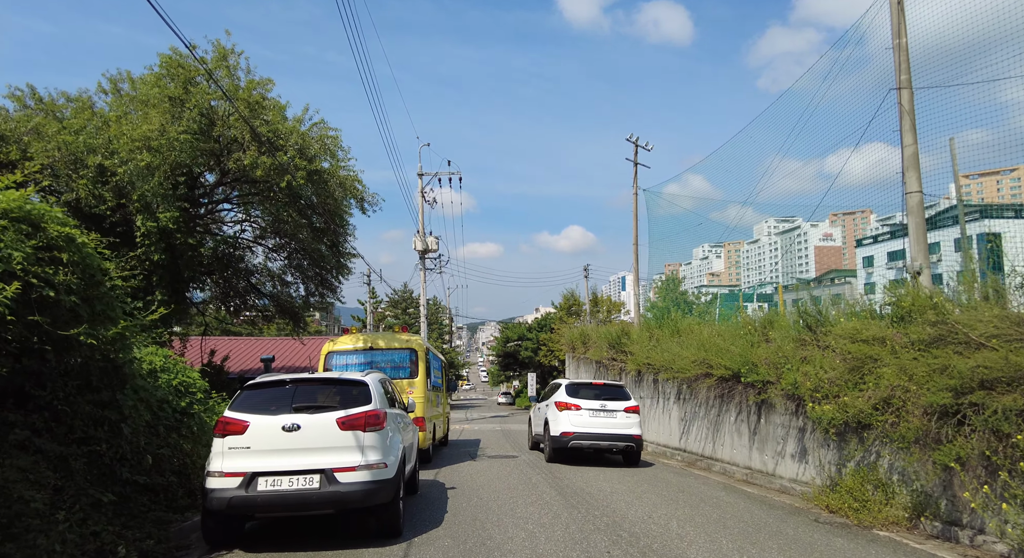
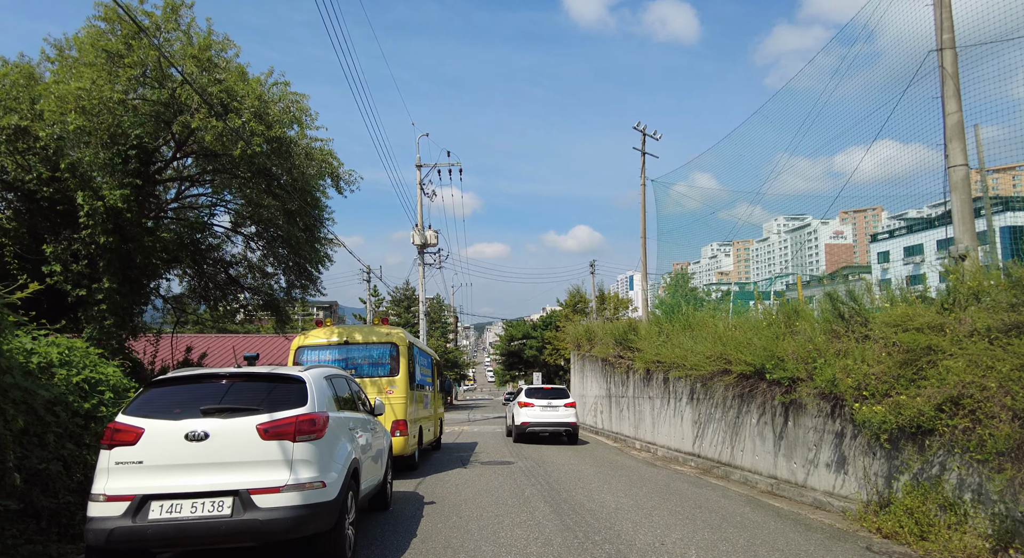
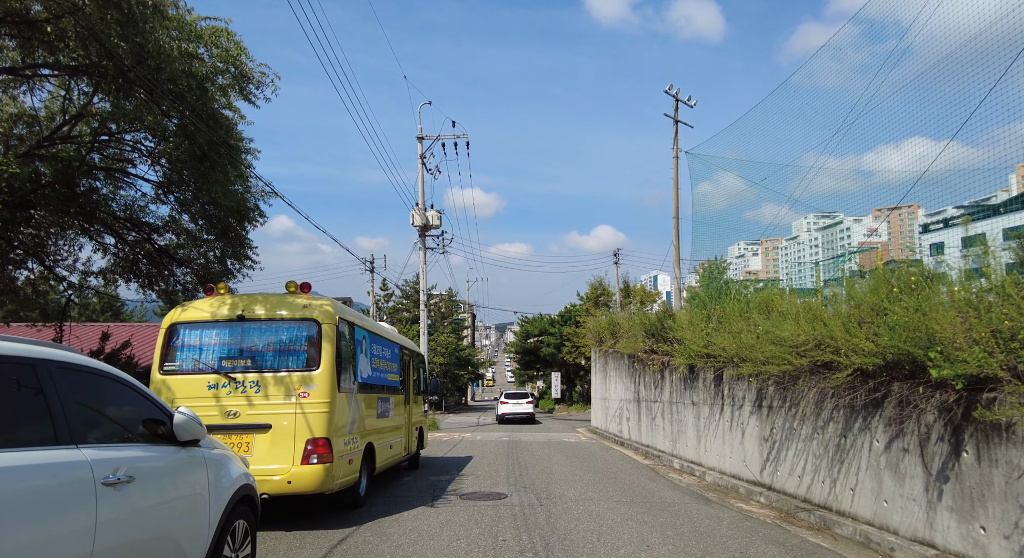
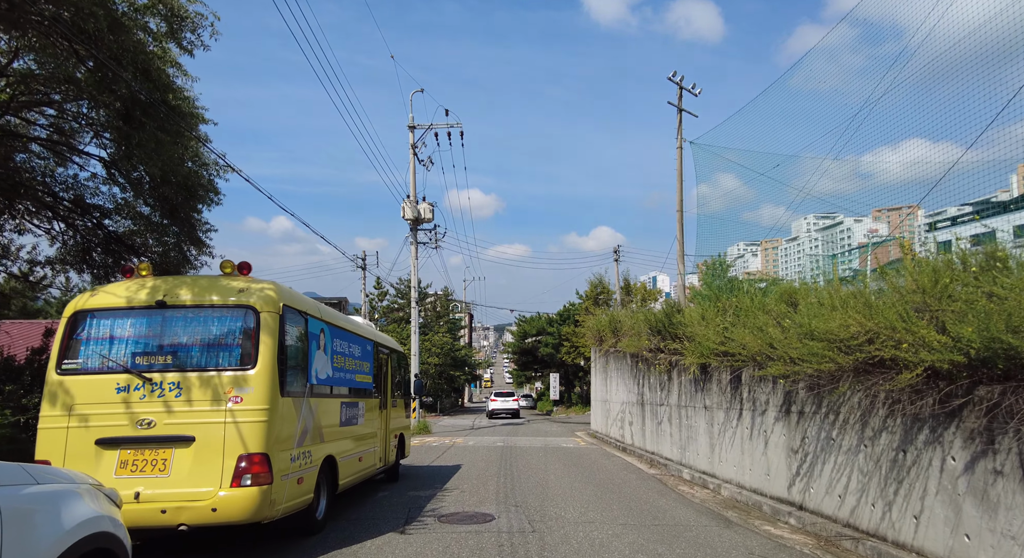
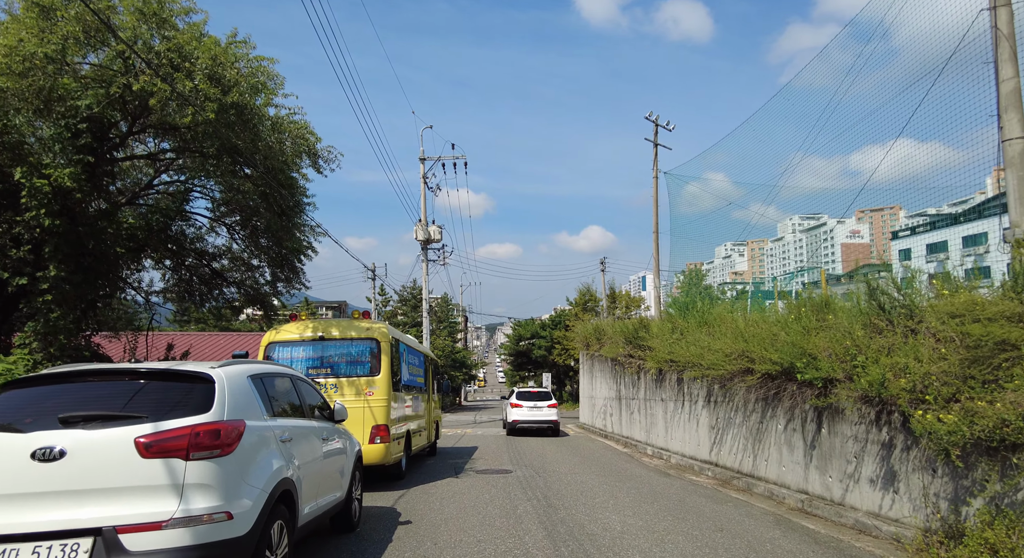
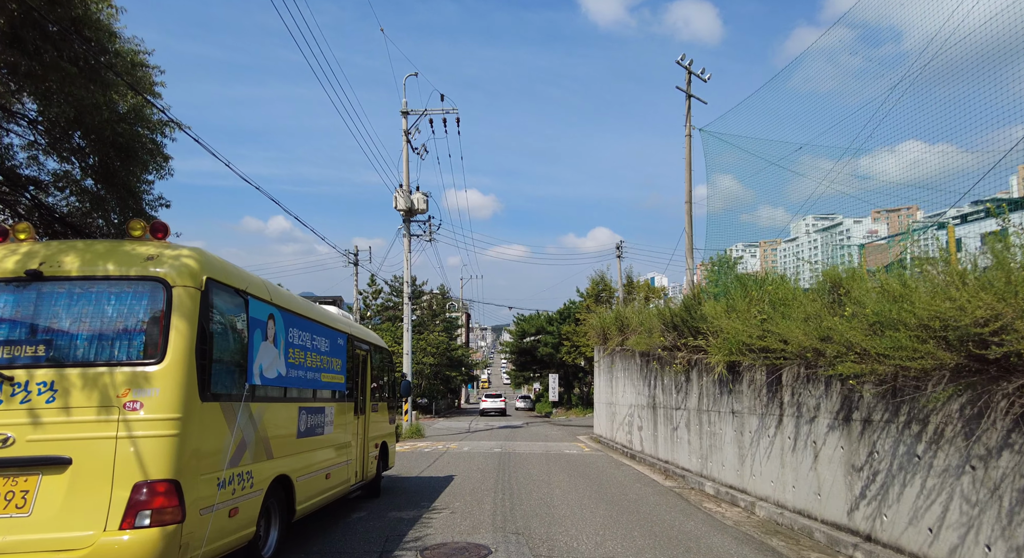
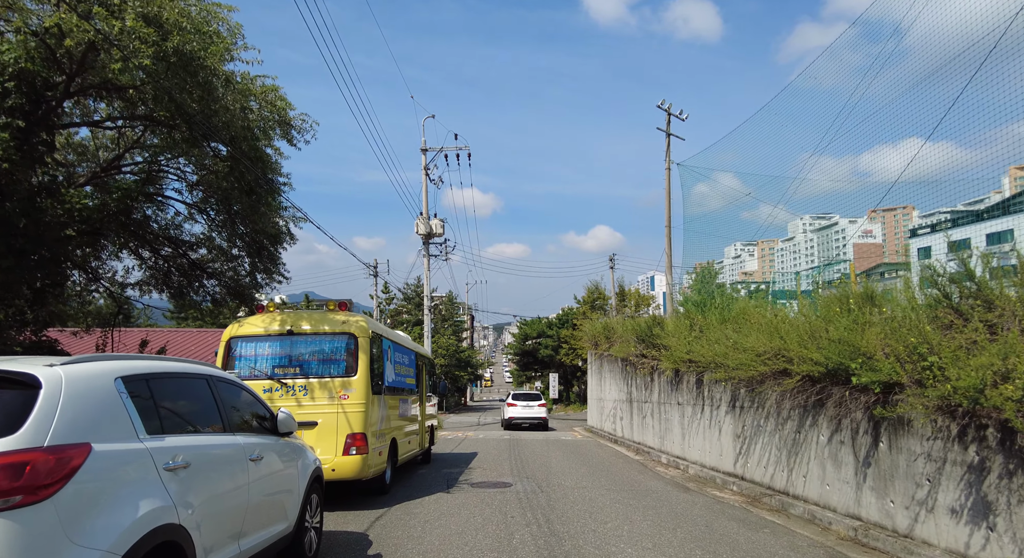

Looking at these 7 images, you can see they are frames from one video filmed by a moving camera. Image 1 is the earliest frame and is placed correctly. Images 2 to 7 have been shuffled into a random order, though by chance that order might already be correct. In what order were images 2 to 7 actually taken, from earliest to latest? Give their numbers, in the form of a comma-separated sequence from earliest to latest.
2, 5, 7, 3, 4, 6
